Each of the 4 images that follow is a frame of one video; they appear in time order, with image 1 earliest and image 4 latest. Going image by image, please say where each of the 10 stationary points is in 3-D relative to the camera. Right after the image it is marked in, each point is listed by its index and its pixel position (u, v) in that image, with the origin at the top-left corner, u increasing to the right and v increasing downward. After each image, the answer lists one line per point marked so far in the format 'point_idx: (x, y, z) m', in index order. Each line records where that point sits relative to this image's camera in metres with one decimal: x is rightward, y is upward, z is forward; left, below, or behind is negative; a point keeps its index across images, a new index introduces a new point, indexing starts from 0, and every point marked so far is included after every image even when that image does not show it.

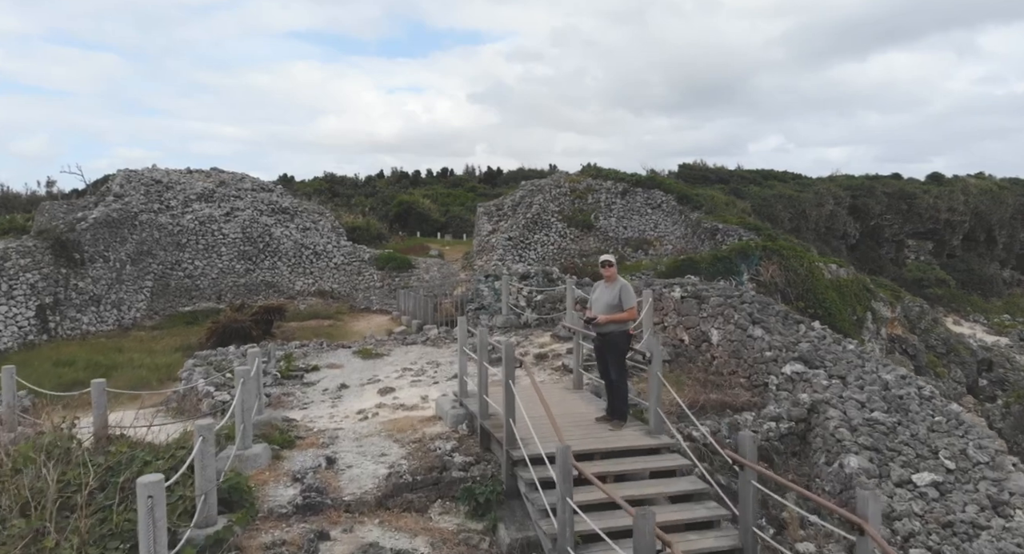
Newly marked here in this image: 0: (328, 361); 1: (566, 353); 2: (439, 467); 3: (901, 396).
0: (-3.0, -1.4, +10.1) m
1: (+0.8, -1.1, +9.4) m
2: (-0.7, -1.7, +5.6) m
3: (+4.3, -1.3, +6.8) m
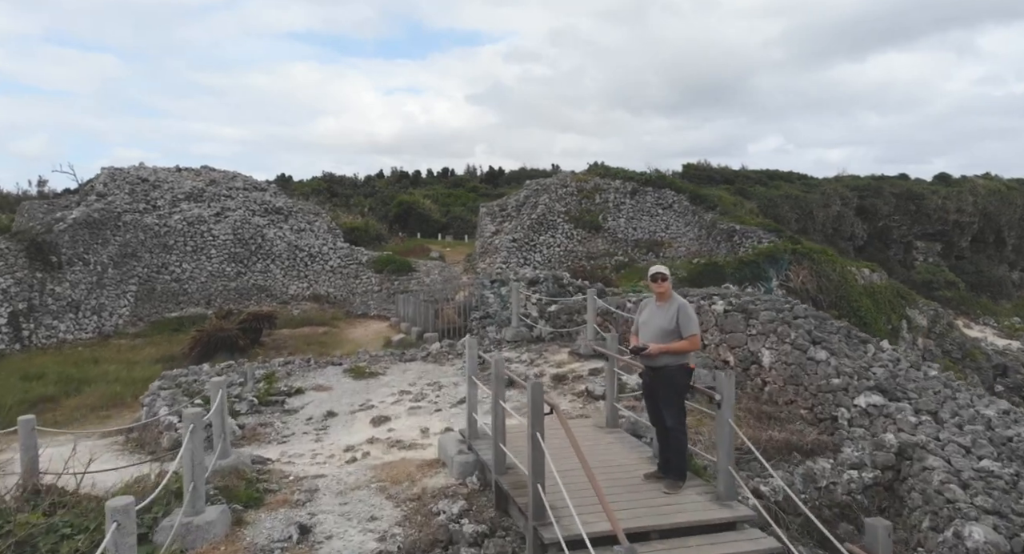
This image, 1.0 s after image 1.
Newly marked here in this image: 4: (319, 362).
0: (-2.8, -1.5, +8.8) m
1: (+1.0, -1.3, +8.1) m
2: (-0.5, -1.8, +4.4) m
3: (+4.5, -1.4, +5.6) m
4: (-3.0, -1.3, +9.8) m
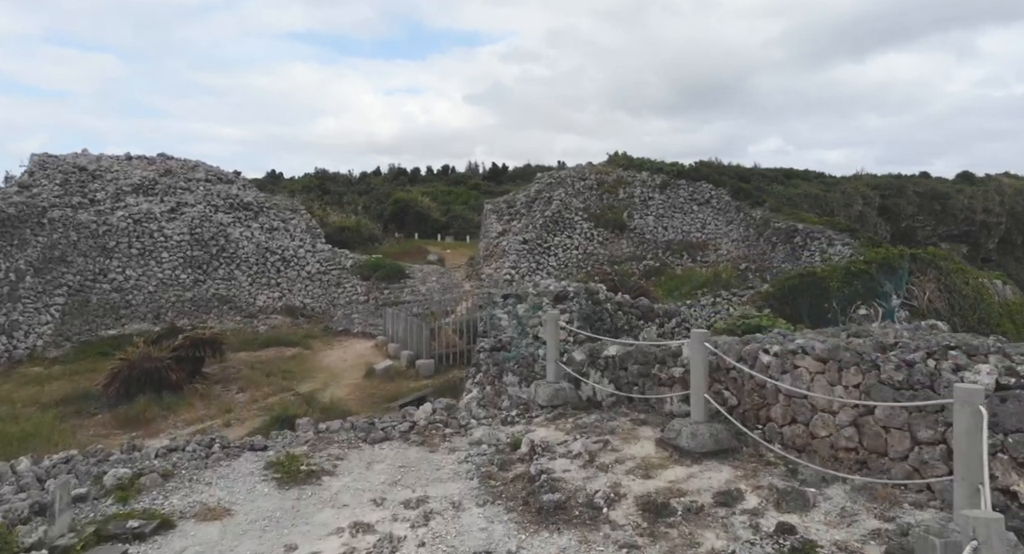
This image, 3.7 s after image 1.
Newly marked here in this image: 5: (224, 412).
0: (-2.4, -1.8, +4.9) m
1: (+1.4, -1.5, +4.2) m
2: (-0.1, -2.1, +0.4) m
3: (+4.8, -1.7, +1.6) m
4: (-2.7, -1.6, +5.9) m
5: (-5.4, -2.5, +11.6) m
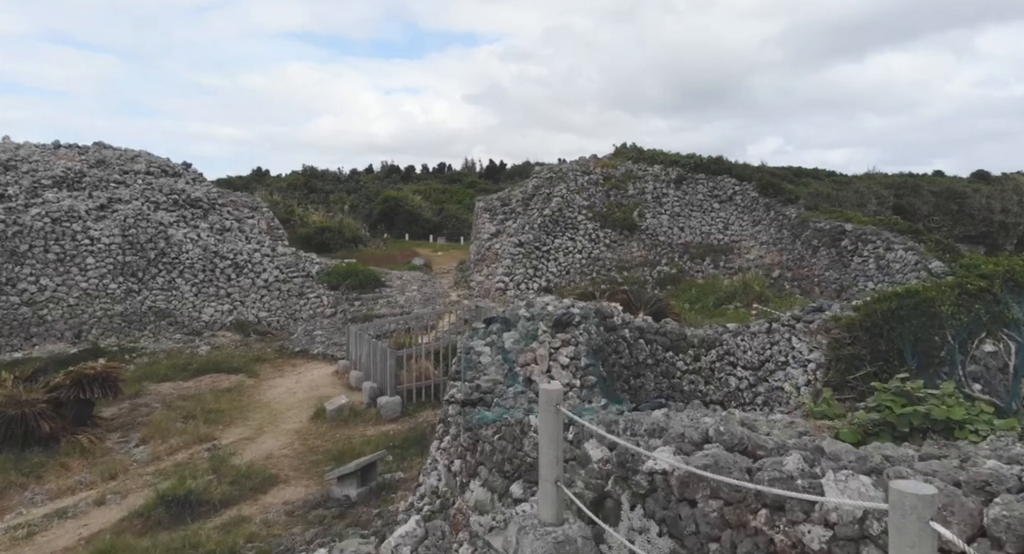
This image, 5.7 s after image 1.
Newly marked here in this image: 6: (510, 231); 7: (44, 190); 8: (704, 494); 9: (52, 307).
0: (-2.6, -2.0, +1.9) m
1: (+1.1, -1.8, +1.1) m
2: (-0.3, -2.3, -2.6) m
3: (+4.6, -2.0, -1.4) m
4: (-2.9, -1.9, +2.8) m
5: (-5.6, -2.8, +8.6) m
6: (-0.1, +1.5, +19.9) m
7: (-12.5, +2.4, +16.8) m
8: (+1.0, -1.1, +3.1) m
9: (-11.1, -0.7, +15.0) m
